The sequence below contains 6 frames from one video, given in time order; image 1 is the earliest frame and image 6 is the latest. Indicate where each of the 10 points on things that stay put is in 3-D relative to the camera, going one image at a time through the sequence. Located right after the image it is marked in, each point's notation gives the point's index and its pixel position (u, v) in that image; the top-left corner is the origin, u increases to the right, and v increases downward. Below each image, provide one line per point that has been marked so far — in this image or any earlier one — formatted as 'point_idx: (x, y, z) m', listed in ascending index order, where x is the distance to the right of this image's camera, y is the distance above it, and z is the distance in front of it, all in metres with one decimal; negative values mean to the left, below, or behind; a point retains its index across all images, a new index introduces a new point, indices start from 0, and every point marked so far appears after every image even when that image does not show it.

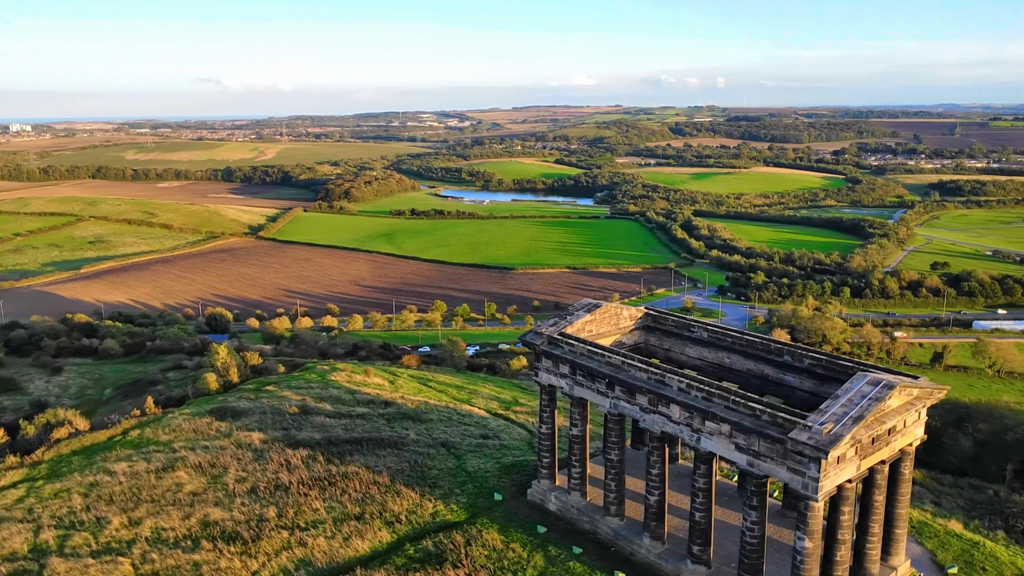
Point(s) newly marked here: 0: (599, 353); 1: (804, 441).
0: (+1.8, -1.3, +16.2) m
1: (+4.5, -2.4, +12.3) m
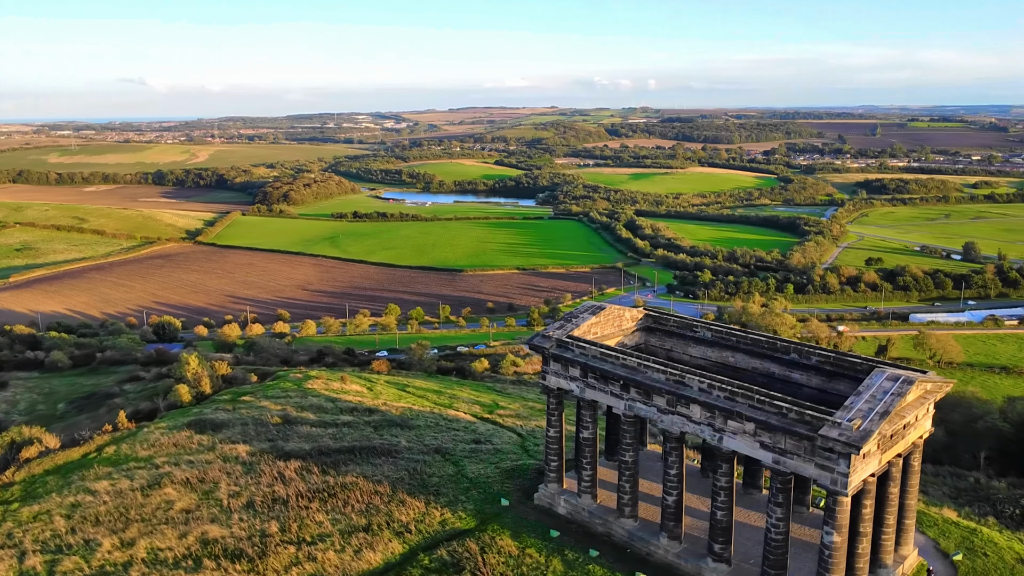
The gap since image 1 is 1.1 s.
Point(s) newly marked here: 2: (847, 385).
0: (+2.1, -1.4, +16.2) m
1: (+5.1, -2.4, +12.5) m
2: (+6.7, -1.9, +15.8) m
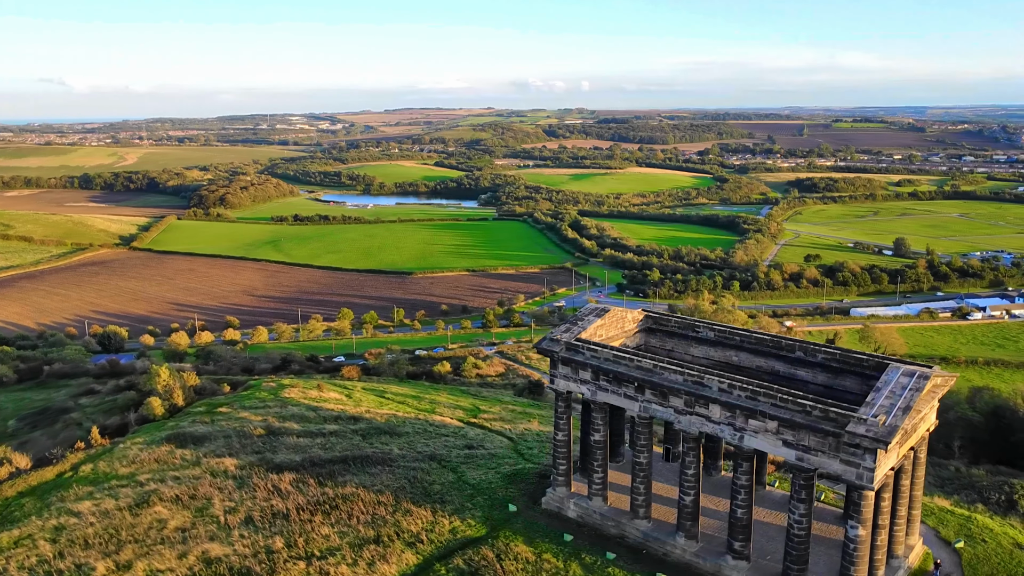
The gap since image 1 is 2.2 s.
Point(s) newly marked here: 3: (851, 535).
0: (+2.3, -1.4, +16.2) m
1: (+5.7, -2.4, +12.8) m
2: (+7.0, -1.9, +16.2) m
3: (+5.9, -4.3, +13.6) m
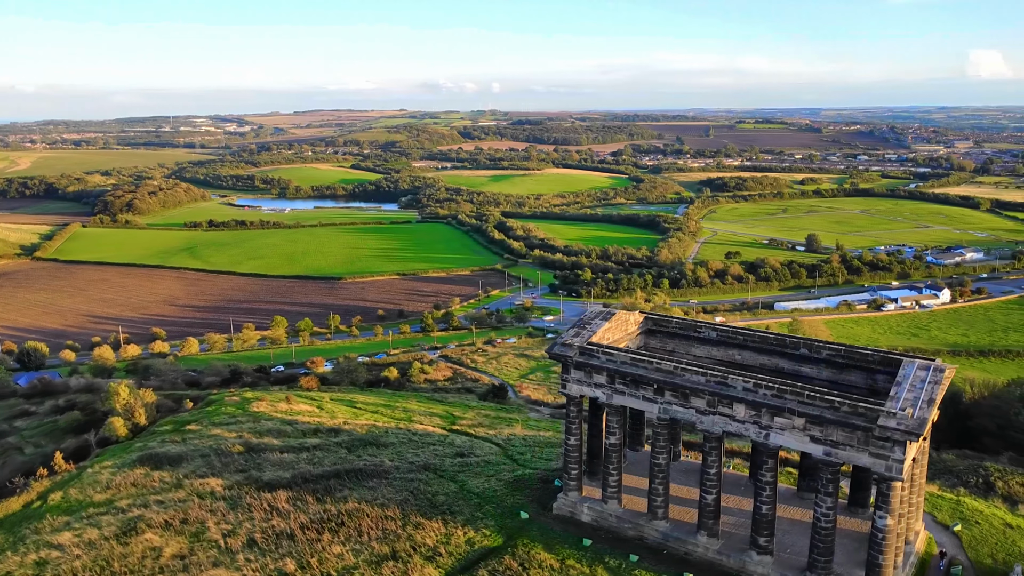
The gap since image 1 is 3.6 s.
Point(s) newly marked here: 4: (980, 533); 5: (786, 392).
0: (+2.7, -1.5, +16.3) m
1: (+6.4, -2.3, +13.3) m
2: (+7.4, -1.9, +16.8) m
3: (+6.6, -4.2, +14.1) m
4: (+10.2, -5.3, +17.1) m
5: (+5.1, -1.9, +14.6) m
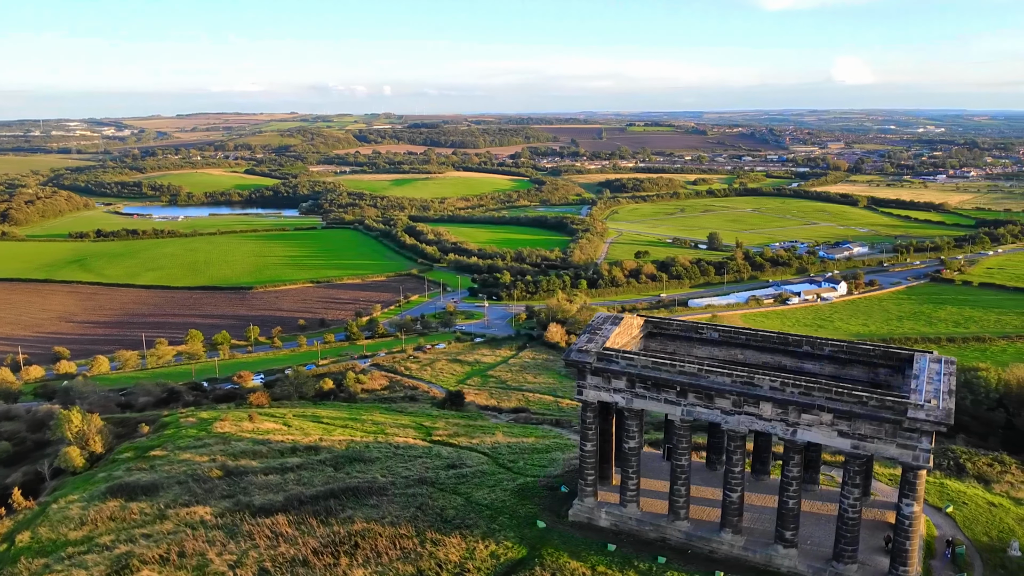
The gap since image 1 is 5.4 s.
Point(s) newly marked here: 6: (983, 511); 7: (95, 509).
0: (+3.2, -1.6, +16.5) m
1: (+7.3, -2.3, +13.9) m
2: (+7.8, -1.8, +17.6) m
3: (+7.4, -4.2, +14.8) m
4: (+10.6, -5.2, +18.2) m
5: (+5.8, -1.9, +15.1) m
6: (+11.0, -5.2, +18.4) m
7: (-10.4, -5.5, +19.7) m
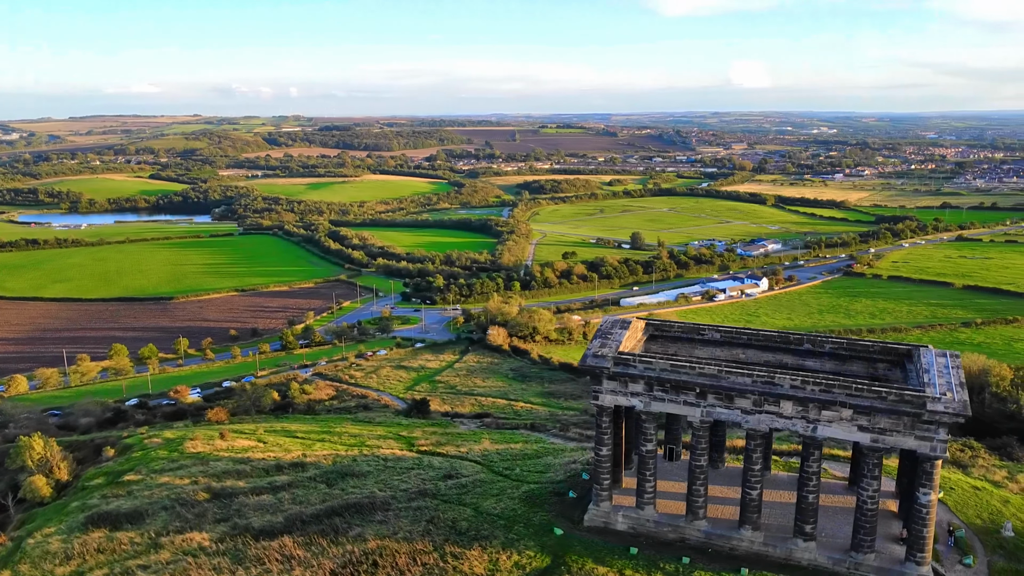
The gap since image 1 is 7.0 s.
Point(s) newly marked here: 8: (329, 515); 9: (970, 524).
0: (+3.6, -1.7, +16.7) m
1: (+8.0, -2.3, +14.6) m
2: (+8.1, -1.8, +18.2) m
3: (+8.0, -4.2, +15.4) m
4: (+10.9, -5.1, +19.2) m
5: (+6.3, -1.9, +15.6) m
6: (+11.3, -5.1, +19.4) m
7: (-10.1, -5.9, +18.4) m
8: (-4.5, -5.5, +19.2) m
9: (+10.4, -5.4, +18.0) m
